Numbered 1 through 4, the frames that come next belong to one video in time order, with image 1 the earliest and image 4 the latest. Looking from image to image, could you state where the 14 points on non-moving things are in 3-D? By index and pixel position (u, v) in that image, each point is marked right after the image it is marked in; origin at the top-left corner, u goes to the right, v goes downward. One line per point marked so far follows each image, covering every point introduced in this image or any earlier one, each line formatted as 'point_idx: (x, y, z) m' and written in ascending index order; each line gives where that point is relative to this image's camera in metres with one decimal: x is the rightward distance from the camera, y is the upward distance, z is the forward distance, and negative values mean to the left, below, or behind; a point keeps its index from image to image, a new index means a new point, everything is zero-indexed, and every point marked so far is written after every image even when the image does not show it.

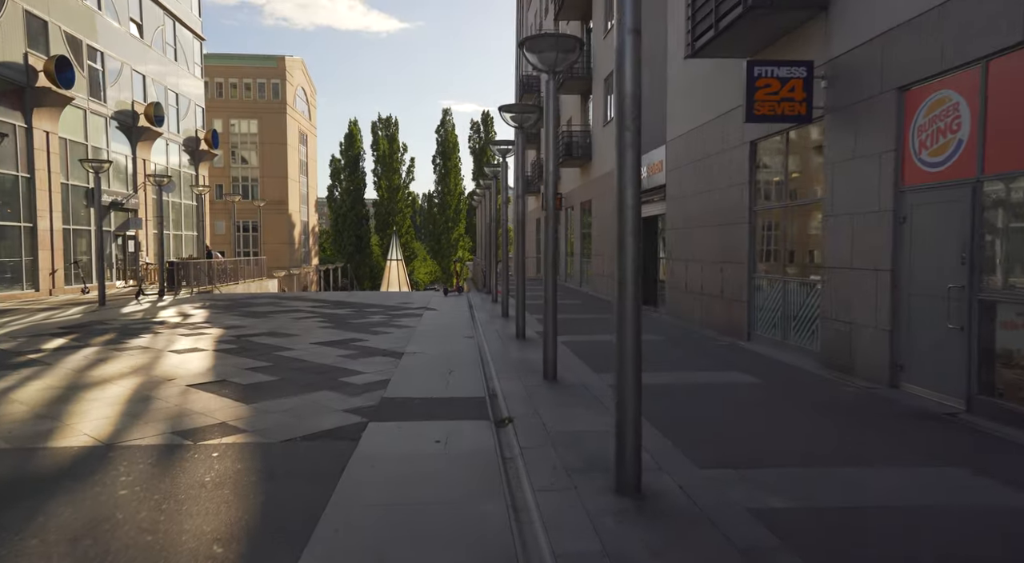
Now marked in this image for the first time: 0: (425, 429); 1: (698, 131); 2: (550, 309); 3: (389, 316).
0: (-0.7, -1.3, +5.9) m
1: (+3.7, +3.0, +13.6) m
2: (+0.4, -0.3, +8.2) m
3: (-2.8, -0.8, +16.0) m
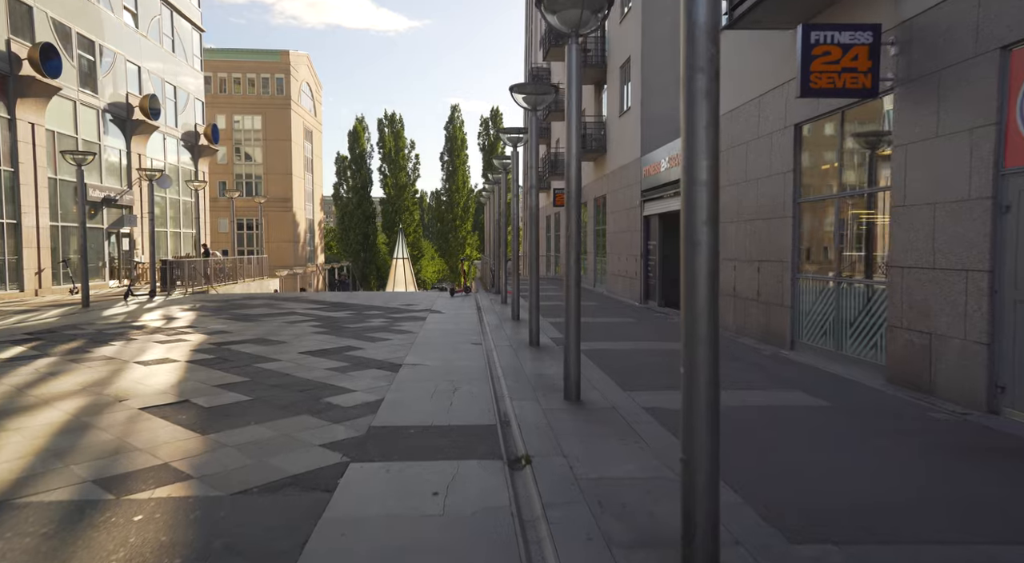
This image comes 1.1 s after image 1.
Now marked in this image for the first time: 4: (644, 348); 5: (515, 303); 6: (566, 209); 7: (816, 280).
0: (-0.6, -1.3, +4.7) m
1: (+3.9, +3.0, +12.3) m
2: (+0.6, -0.3, +6.9) m
3: (-2.6, -0.8, +14.8) m
4: (+2.0, -1.0, +10.7) m
5: (+0.1, -0.4, +14.4) m
6: (+0.5, +0.7, +7.0) m
7: (+4.2, 0.0, +9.7) m
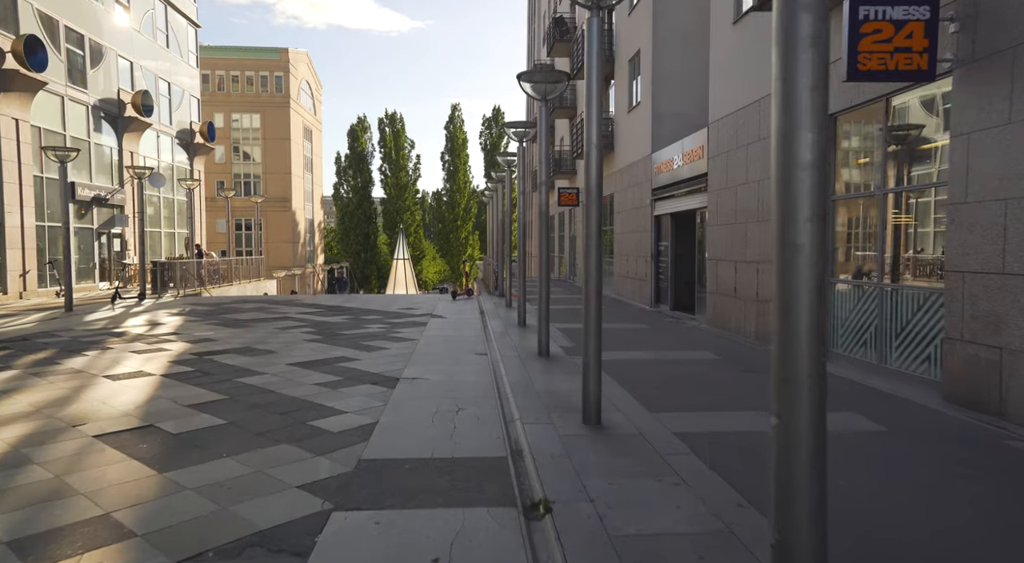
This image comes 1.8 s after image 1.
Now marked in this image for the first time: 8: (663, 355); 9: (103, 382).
0: (-0.5, -1.4, +3.8) m
1: (+4.0, +2.9, +11.5) m
2: (+0.7, -0.4, +6.1) m
3: (-2.5, -0.9, +13.9) m
4: (+2.1, -1.1, +9.8) m
5: (+0.2, -0.5, +13.6) m
6: (+0.6, +0.7, +6.2) m
7: (+4.3, 0.0, +8.8) m
8: (+2.2, -1.1, +10.1) m
9: (-4.5, -1.1, +7.6) m
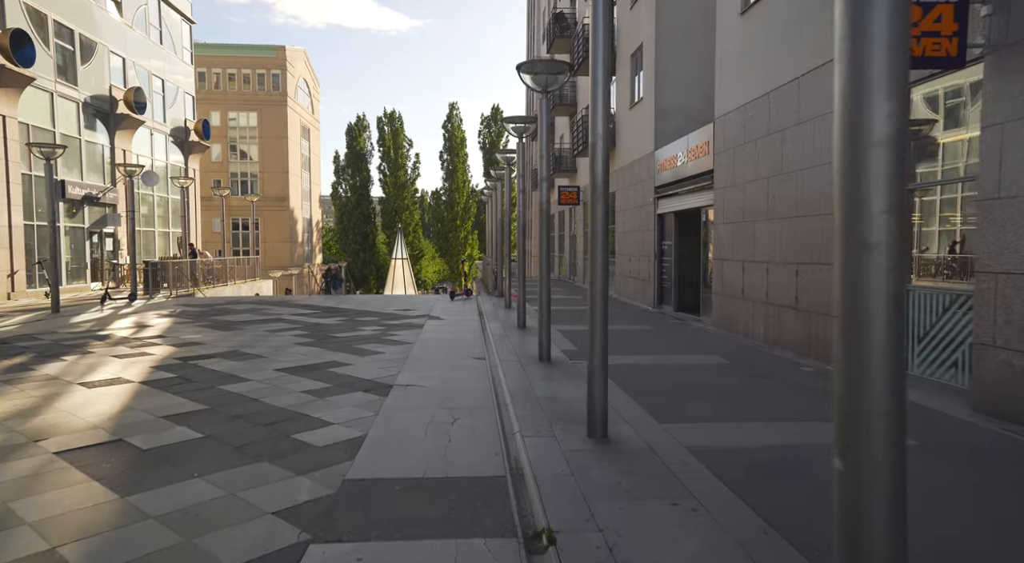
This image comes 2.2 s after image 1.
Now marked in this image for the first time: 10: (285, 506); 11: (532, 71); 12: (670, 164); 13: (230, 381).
0: (-0.5, -1.4, +3.4) m
1: (+4.0, +2.9, +11.0) m
2: (+0.7, -0.4, +5.6) m
3: (-2.5, -0.9, +13.5) m
4: (+2.1, -1.1, +9.4) m
5: (+0.2, -0.5, +13.1) m
6: (+0.6, +0.7, +5.7) m
7: (+4.3, -0.1, +8.4) m
8: (+2.2, -1.1, +9.6) m
9: (-4.5, -1.1, +7.2) m
10: (-1.4, -1.3, +4.1) m
11: (+0.3, +2.9, +9.7) m
12: (+3.8, +2.8, +16.5) m
13: (-3.2, -1.1, +7.9) m
